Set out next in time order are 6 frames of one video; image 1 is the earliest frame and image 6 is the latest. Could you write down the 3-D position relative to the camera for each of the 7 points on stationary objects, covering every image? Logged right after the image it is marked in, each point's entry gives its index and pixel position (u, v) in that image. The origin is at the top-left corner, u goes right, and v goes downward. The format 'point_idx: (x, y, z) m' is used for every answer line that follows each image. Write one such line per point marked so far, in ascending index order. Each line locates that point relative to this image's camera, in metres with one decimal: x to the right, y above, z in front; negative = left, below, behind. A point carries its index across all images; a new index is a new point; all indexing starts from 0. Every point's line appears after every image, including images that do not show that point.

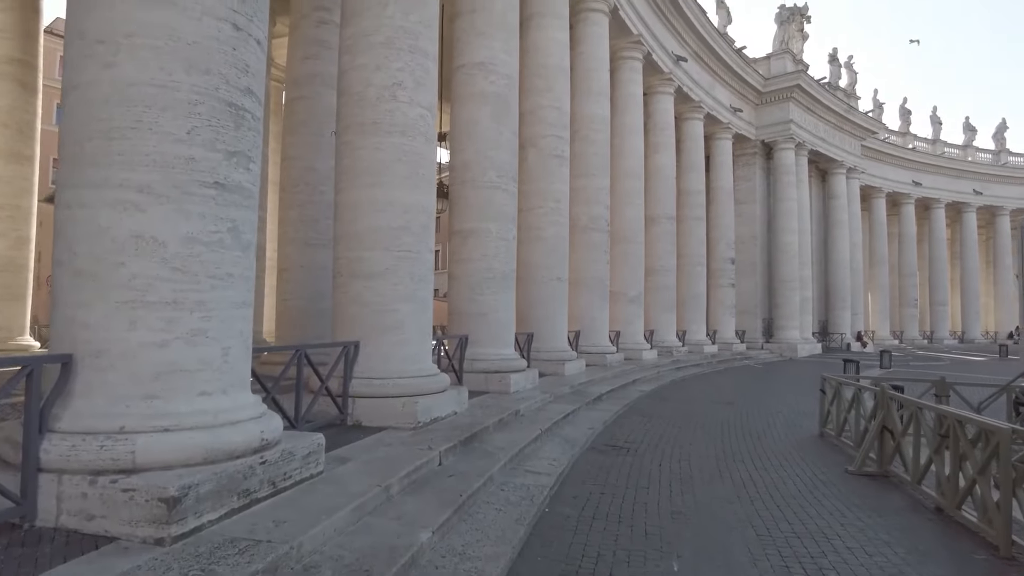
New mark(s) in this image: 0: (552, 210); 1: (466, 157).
0: (+1.1, +2.0, +17.1) m
1: (-0.9, +2.6, +13.4) m
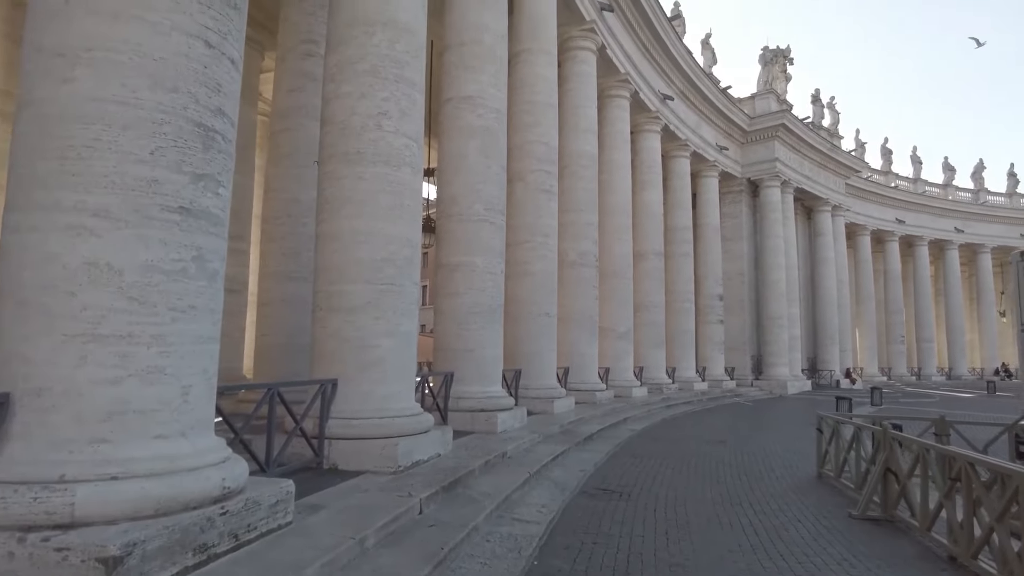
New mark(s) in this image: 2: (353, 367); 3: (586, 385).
0: (+0.7, +1.1, +16.9) m
1: (-1.2, +1.9, +13.1) m
2: (-2.0, -1.0, +8.4) m
3: (+2.2, -2.9, +20.0) m
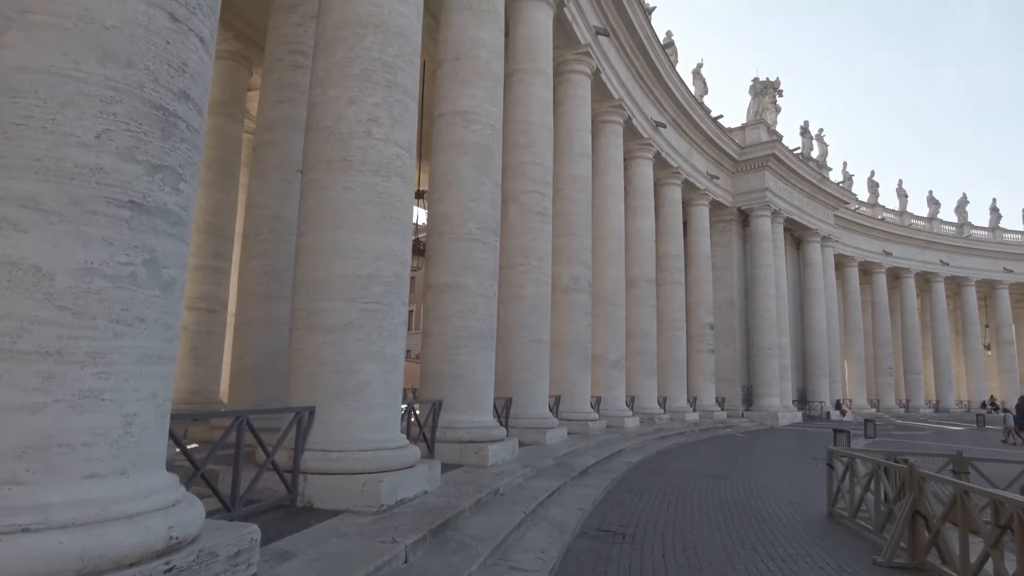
0: (+0.6, +0.5, +16.3) m
1: (-1.3, +1.5, +12.5) m
2: (-2.1, -1.2, +7.7) m
3: (+1.9, -3.7, +19.2) m
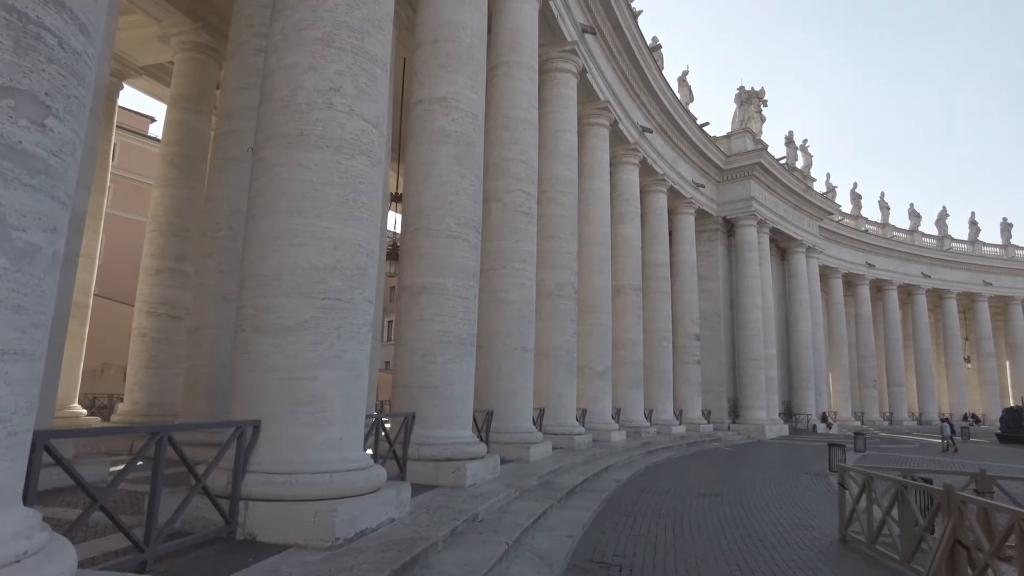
0: (+0.1, +0.4, +15.2) m
1: (-1.6, +1.5, +11.4) m
2: (-2.3, -1.2, +6.5) m
3: (+1.4, -3.8, +18.2) m
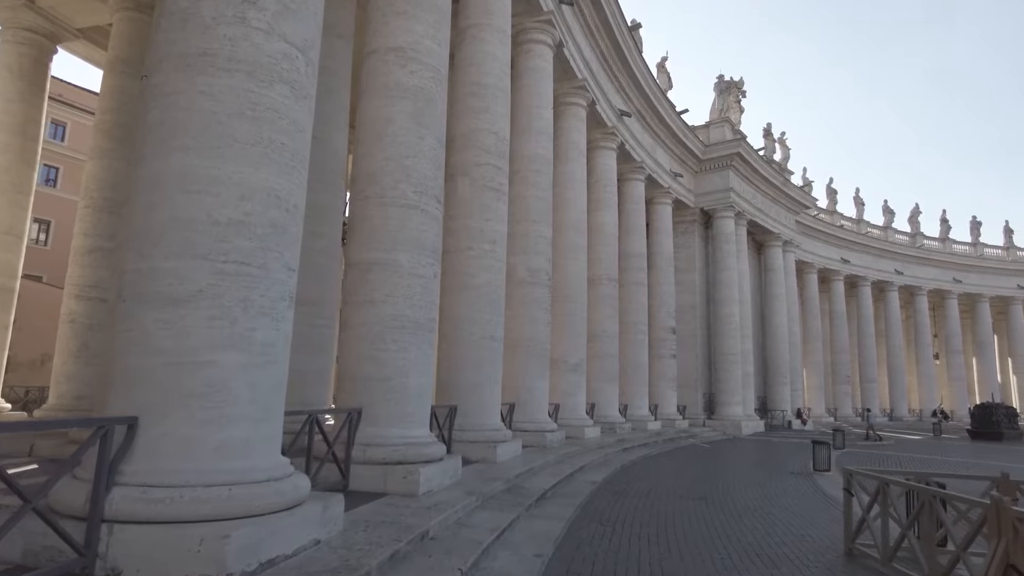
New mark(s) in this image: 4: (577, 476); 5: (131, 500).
0: (-0.5, +0.8, +13.8) m
1: (-2.1, +1.8, +9.9) m
2: (-2.6, -0.8, +5.0) m
3: (+0.6, -3.5, +16.8) m
4: (+1.4, -4.2, +14.6) m
5: (-2.7, -1.5, +4.8) m
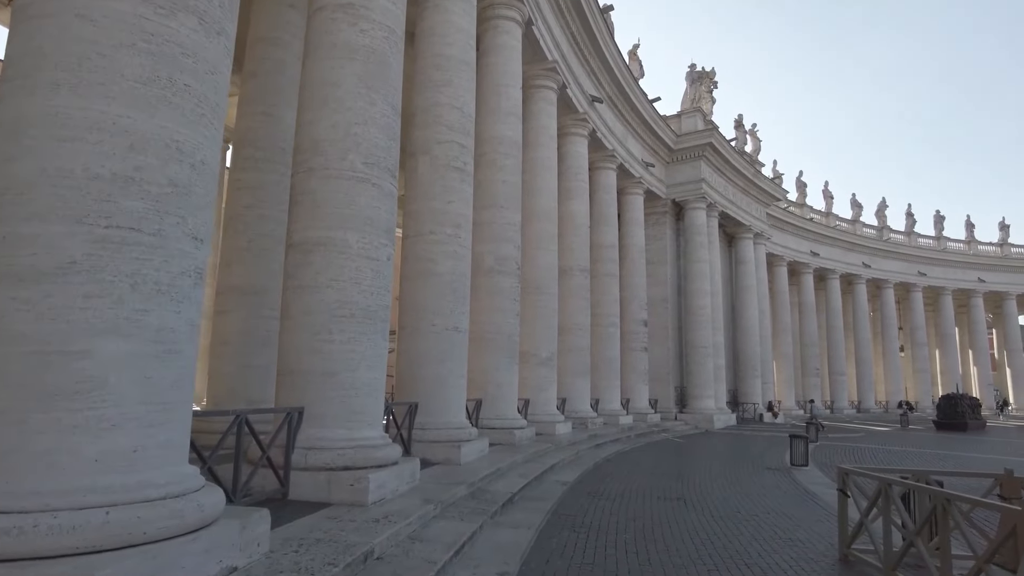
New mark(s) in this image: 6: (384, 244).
0: (-1.2, +1.0, +12.8) m
1: (-2.6, +2.1, +8.8) m
2: (-2.9, -0.7, +3.9) m
3: (-0.2, -3.2, +15.9) m
4: (+0.7, -3.9, +13.7) m
5: (-3.0, -1.3, +3.7) m
6: (-1.7, +0.6, +8.9) m
